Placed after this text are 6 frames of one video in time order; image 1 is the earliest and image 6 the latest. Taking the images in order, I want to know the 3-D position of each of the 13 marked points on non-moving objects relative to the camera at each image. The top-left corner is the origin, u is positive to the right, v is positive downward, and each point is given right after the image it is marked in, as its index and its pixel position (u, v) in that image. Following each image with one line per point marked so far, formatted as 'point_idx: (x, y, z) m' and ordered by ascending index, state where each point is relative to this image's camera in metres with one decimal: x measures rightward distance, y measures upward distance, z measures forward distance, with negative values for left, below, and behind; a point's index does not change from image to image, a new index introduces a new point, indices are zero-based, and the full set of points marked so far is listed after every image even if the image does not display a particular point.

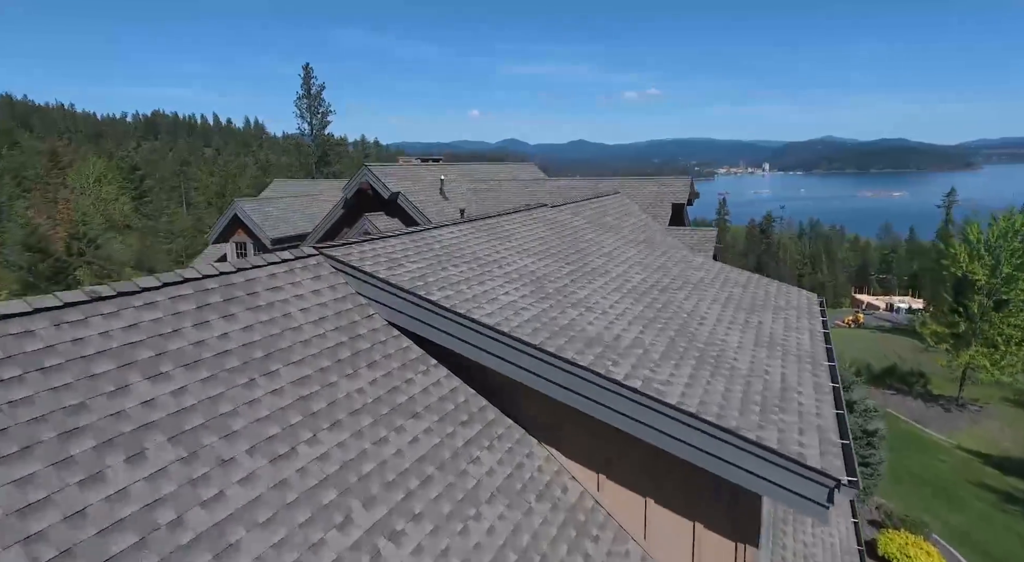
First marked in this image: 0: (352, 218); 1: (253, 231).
0: (-4.8, +1.9, +19.1) m
1: (-8.2, +1.6, +20.0) m
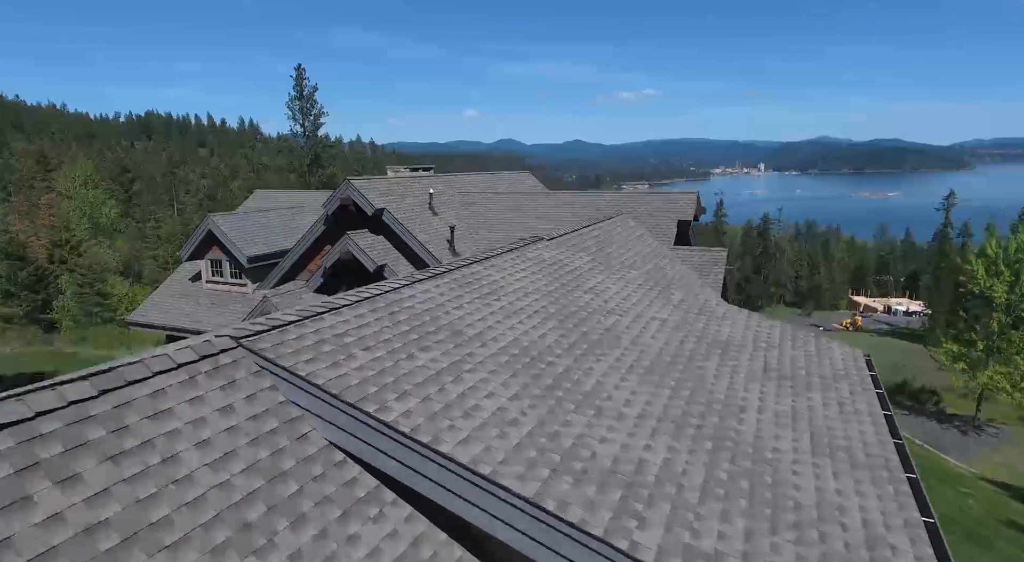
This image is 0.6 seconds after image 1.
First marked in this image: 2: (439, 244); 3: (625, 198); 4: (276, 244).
0: (-5.0, +1.3, +17.8) m
1: (-8.3, +1.0, +18.6) m
2: (-2.0, +1.0, +17.2) m
3: (+3.2, +2.5, +18.5) m
4: (-7.2, +1.2, +19.5) m
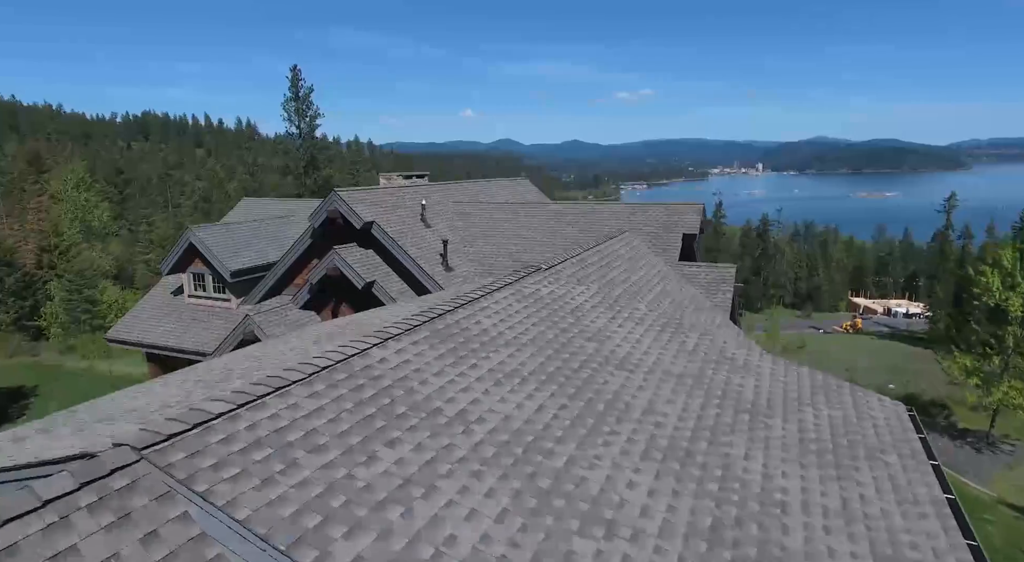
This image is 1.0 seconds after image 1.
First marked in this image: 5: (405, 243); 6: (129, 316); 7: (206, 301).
0: (-5.0, +0.8, +17.0) m
1: (-8.4, +0.5, +17.8) m
2: (-2.1, +0.6, +16.4) m
3: (+3.1, +2.0, +17.6) m
4: (-7.3, +0.7, +18.6) m
5: (-2.7, +1.0, +16.2) m
6: (-11.3, -1.1, +18.9) m
7: (-8.9, -0.6, +18.6) m
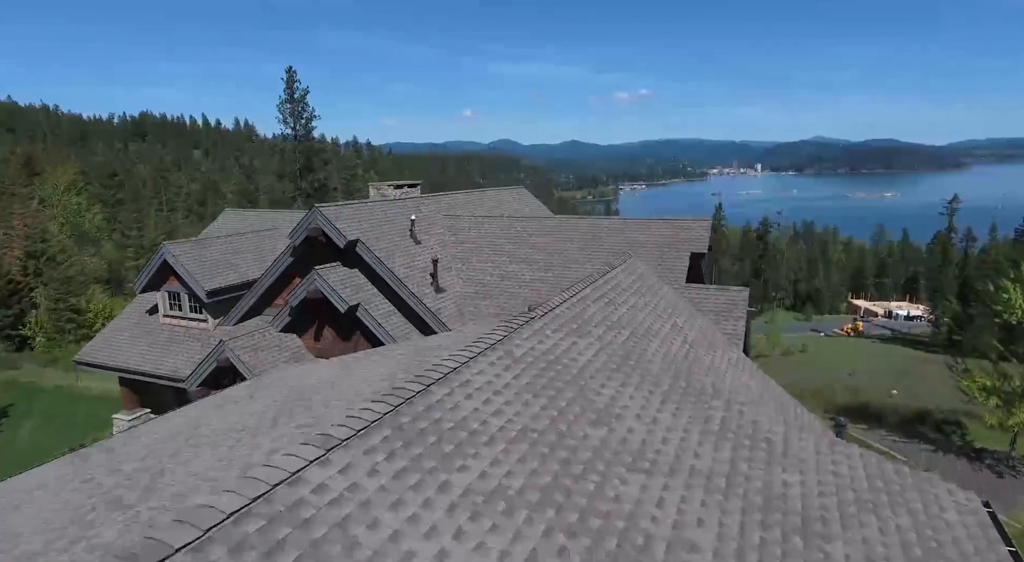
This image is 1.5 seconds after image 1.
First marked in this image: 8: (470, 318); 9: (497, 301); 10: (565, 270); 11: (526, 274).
0: (-5.2, +0.3, +15.8) m
1: (-8.5, 0.0, +16.6) m
2: (-2.2, 0.0, +15.2) m
3: (+3.0, +1.5, +16.5) m
4: (-7.5, +0.2, +17.5) m
5: (-2.8, +0.4, +15.1) m
6: (-11.4, -1.6, +17.8) m
7: (-9.0, -1.1, +17.4) m
8: (-1.0, -0.9, +15.1) m
9: (-0.3, -0.5, +15.4) m
10: (+1.3, +0.3, +15.6) m
11: (+0.4, +0.2, +15.9) m
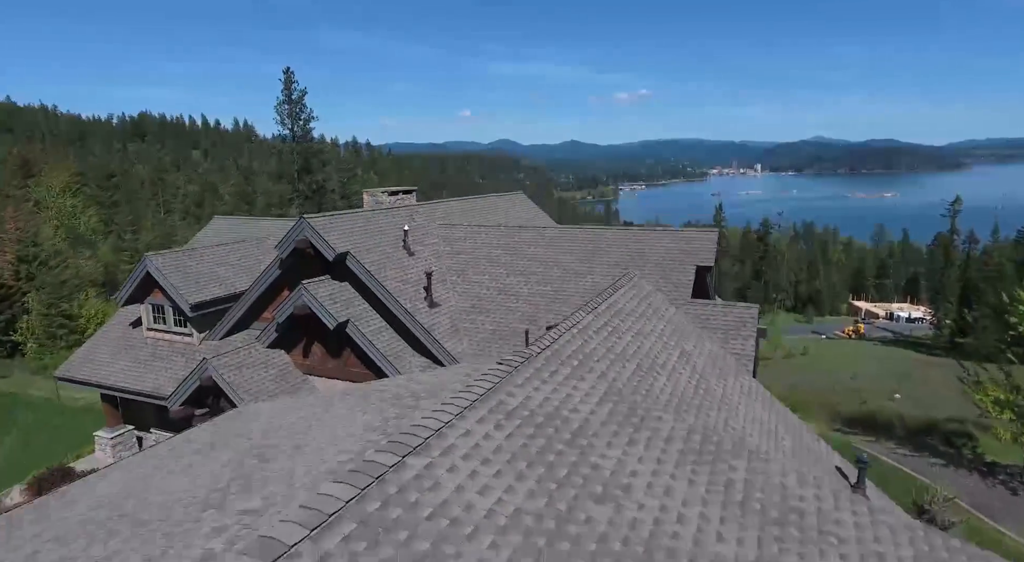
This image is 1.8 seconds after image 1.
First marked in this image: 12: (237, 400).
0: (-5.2, 0.0, +15.1) m
1: (-8.6, -0.3, +15.9) m
2: (-2.3, -0.3, +14.6) m
3: (+2.9, +1.2, +15.9) m
4: (-7.5, -0.1, +16.8) m
5: (-2.9, +0.1, +14.4) m
6: (-11.5, -1.9, +17.1) m
7: (-9.1, -1.4, +16.7) m
8: (-1.1, -1.2, +14.4) m
9: (-0.4, -0.8, +14.7) m
10: (+1.2, 0.0, +14.9) m
11: (+0.3, -0.1, +15.2) m
12: (-5.8, -2.5, +13.5) m
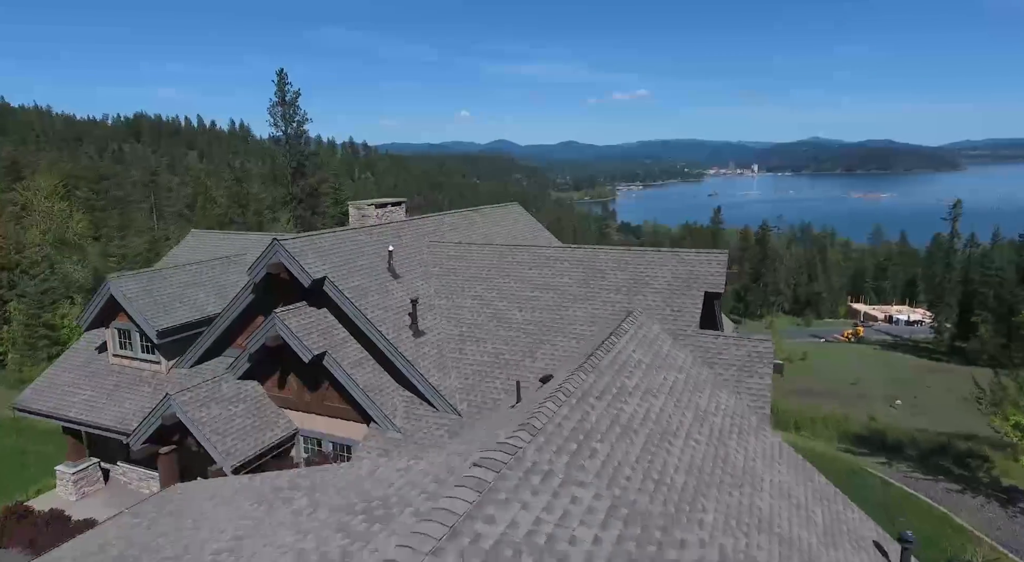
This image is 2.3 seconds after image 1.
0: (-5.4, -0.6, +14.0) m
1: (-8.8, -0.9, +14.7) m
2: (-2.4, -0.8, +13.4) m
3: (+2.8, +0.6, +14.7) m
4: (-7.7, -0.7, +15.6) m
5: (-3.0, -0.4, +13.2) m
6: (-11.7, -2.5, +15.9) m
7: (-9.2, -2.0, +15.5) m
8: (-1.2, -1.8, +13.3) m
9: (-0.6, -1.4, +13.6) m
10: (+1.1, -0.6, +13.8) m
11: (+0.1, -0.7, +14.1) m
12: (-6.0, -3.1, +12.3) m
